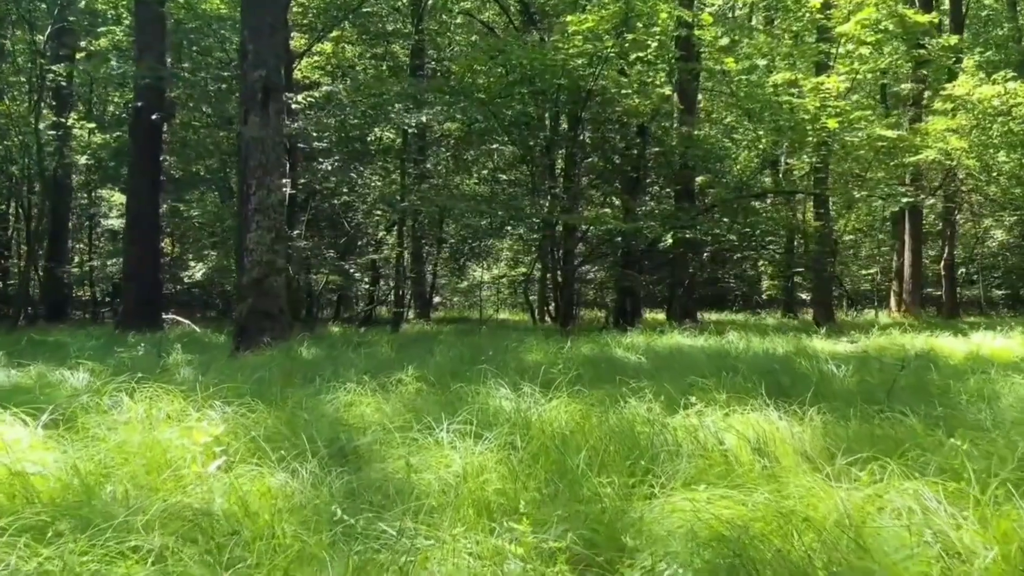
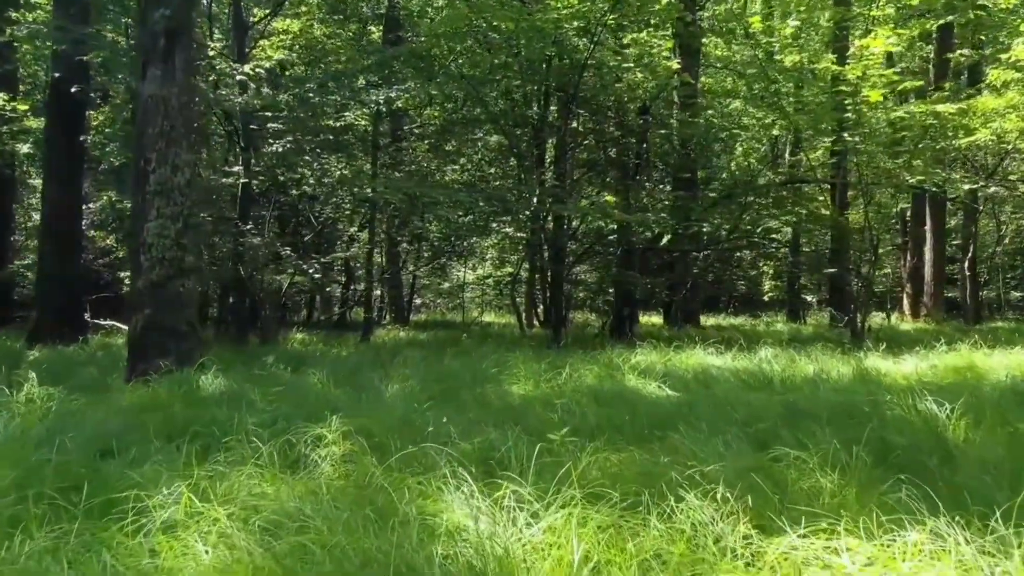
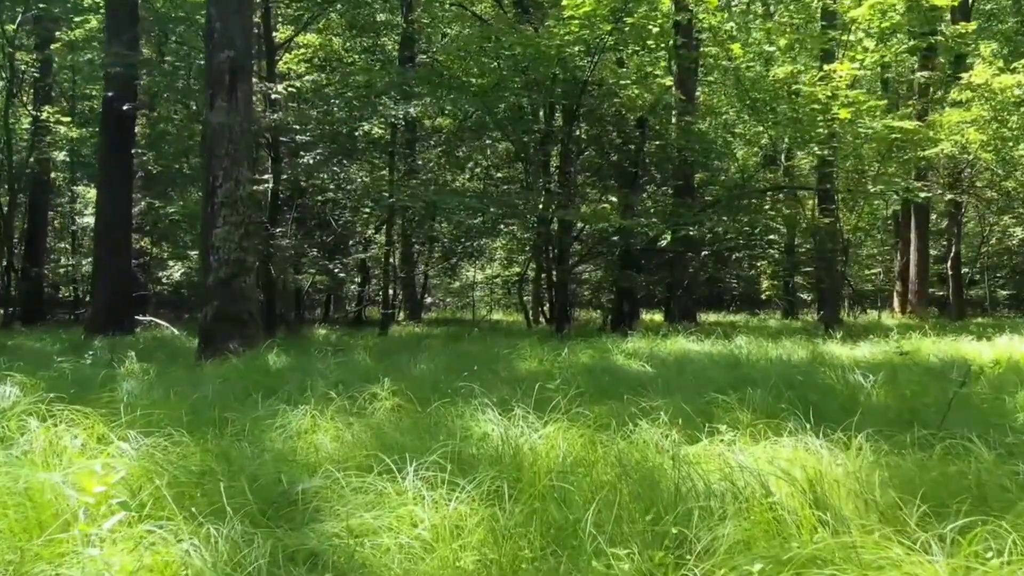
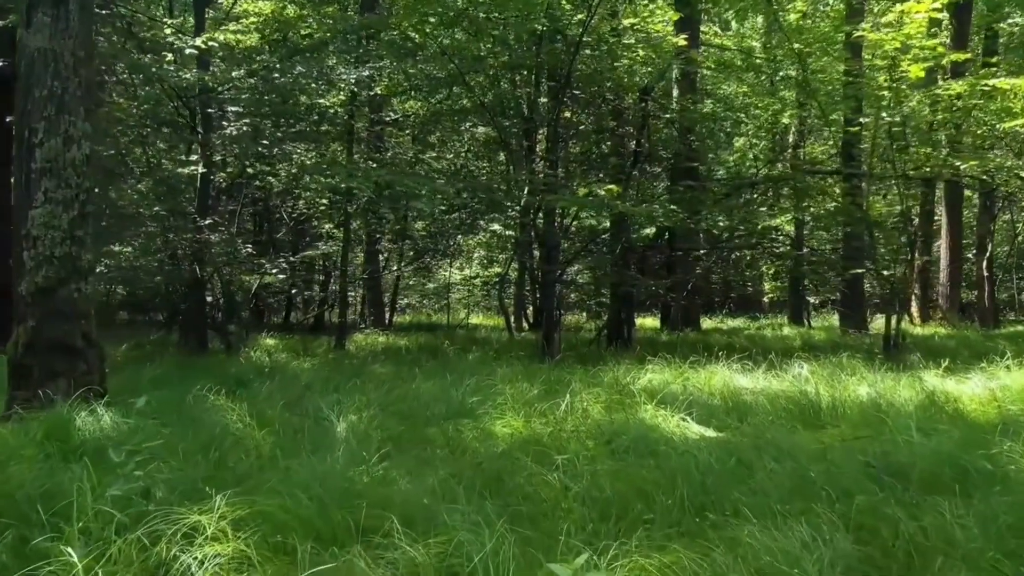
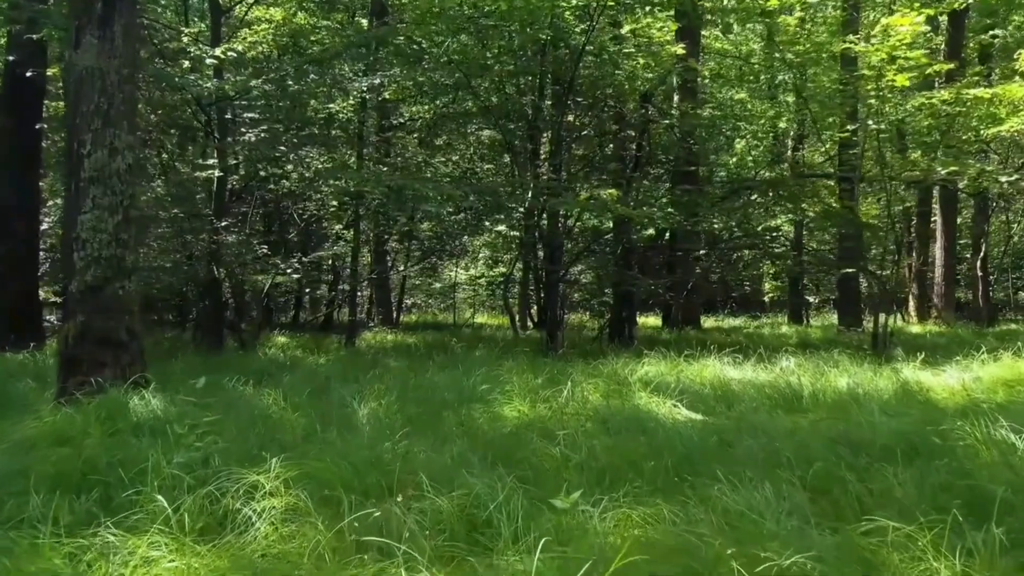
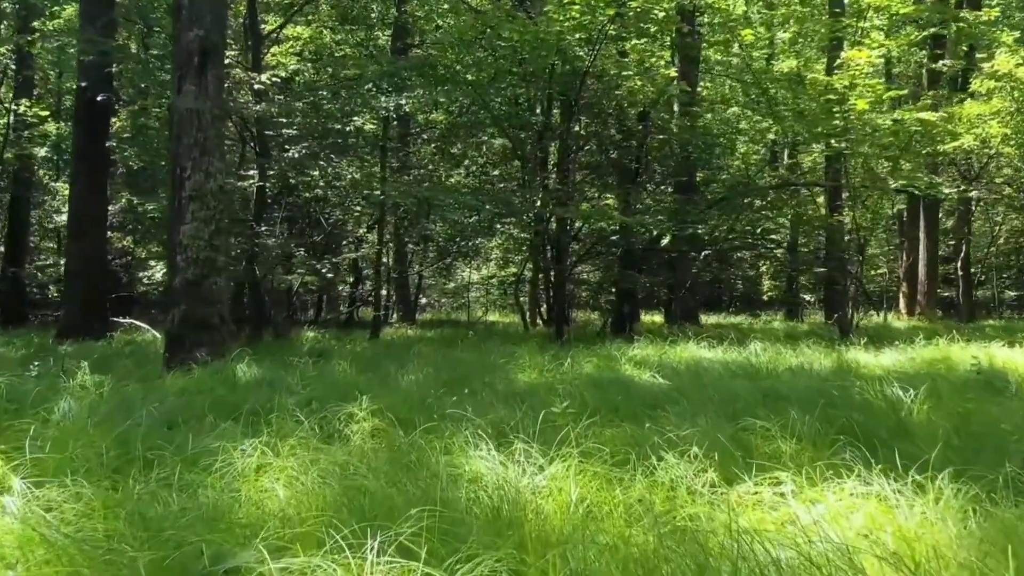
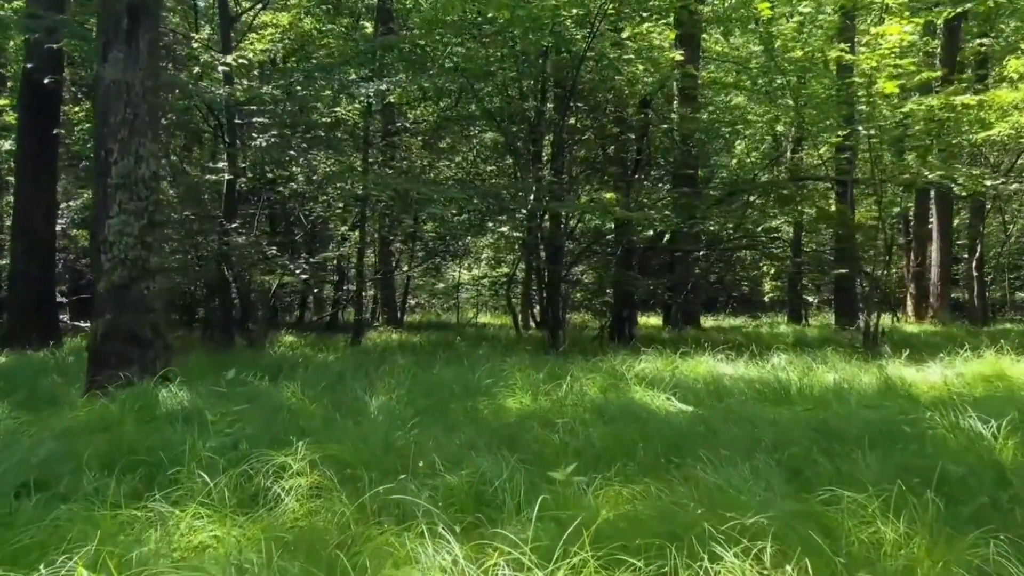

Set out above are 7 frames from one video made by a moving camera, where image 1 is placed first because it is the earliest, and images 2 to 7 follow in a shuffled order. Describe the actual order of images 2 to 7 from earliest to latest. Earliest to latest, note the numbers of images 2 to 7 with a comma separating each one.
3, 6, 2, 7, 5, 4
